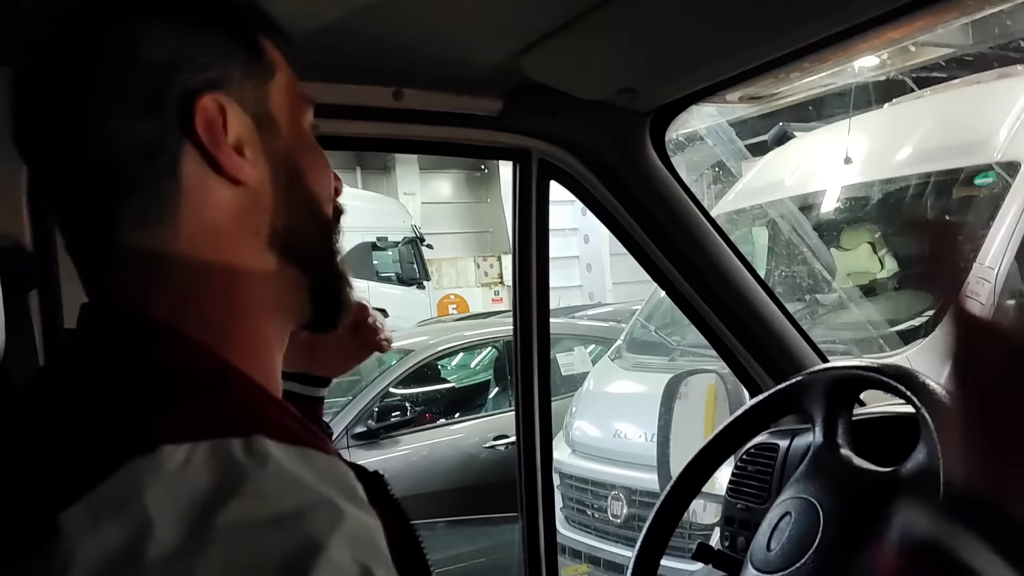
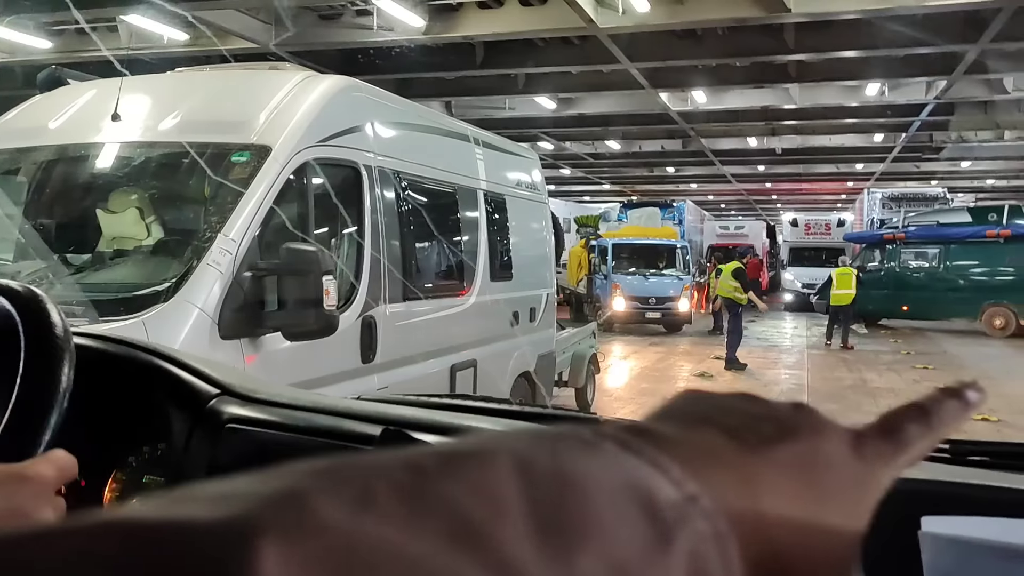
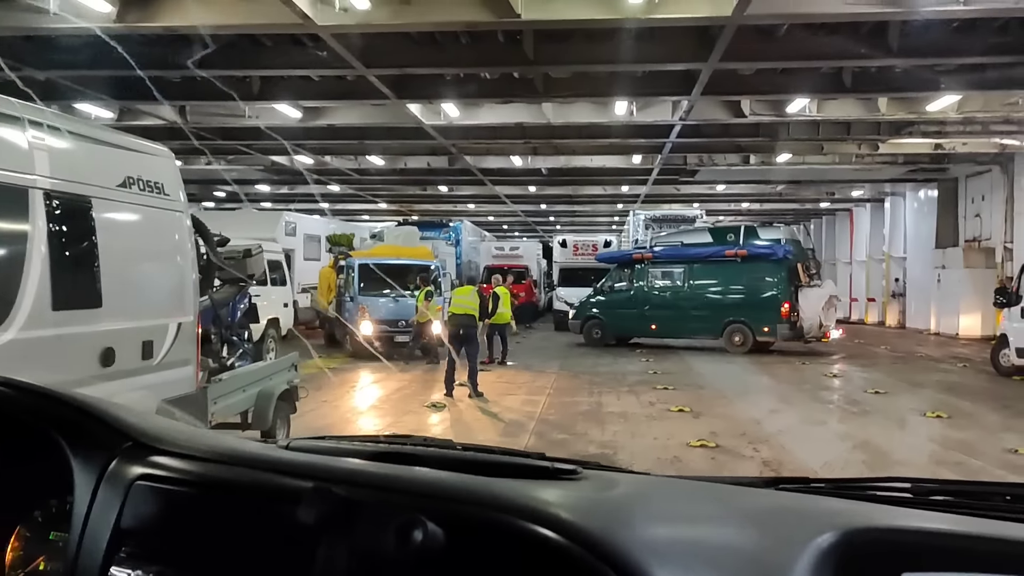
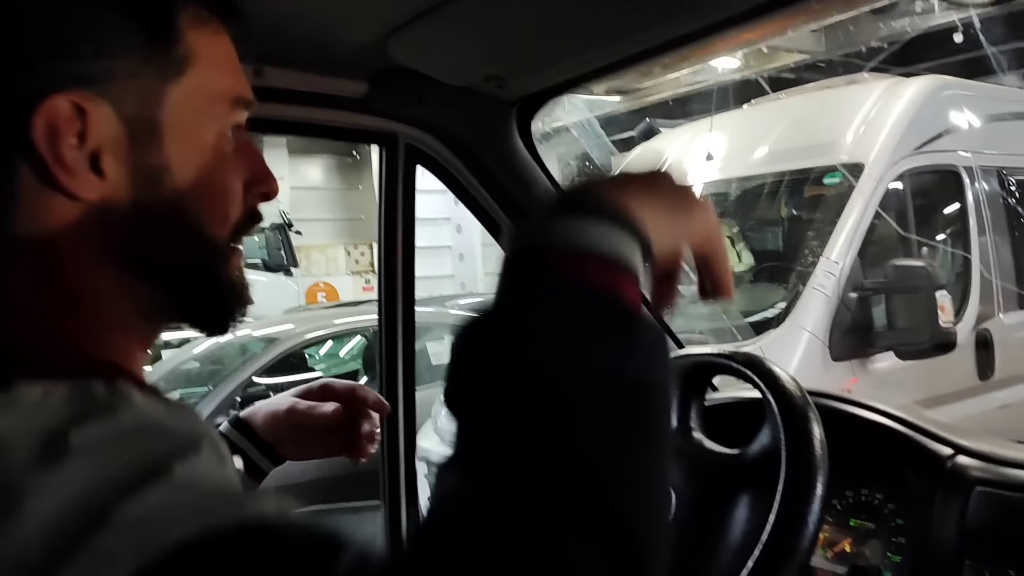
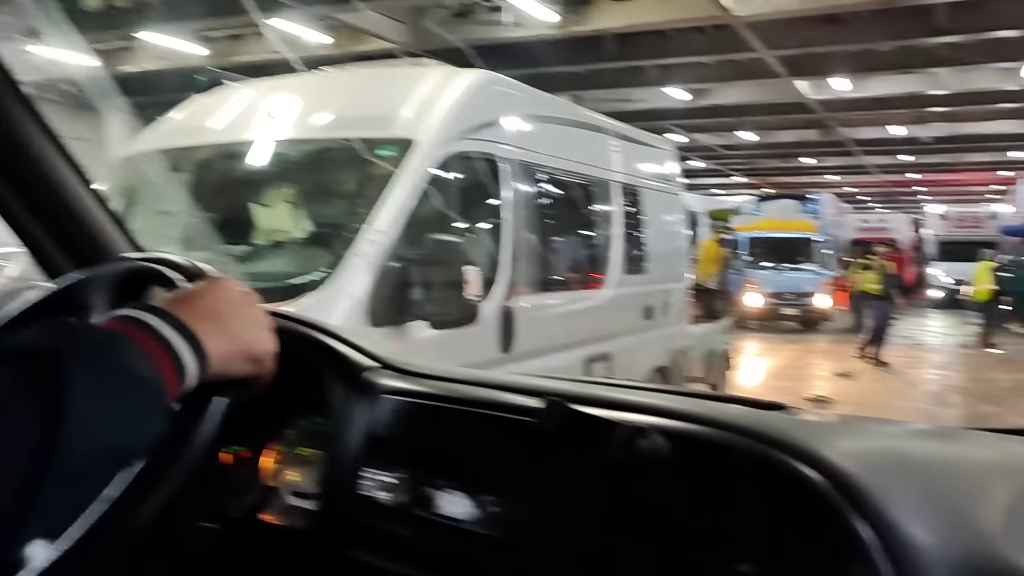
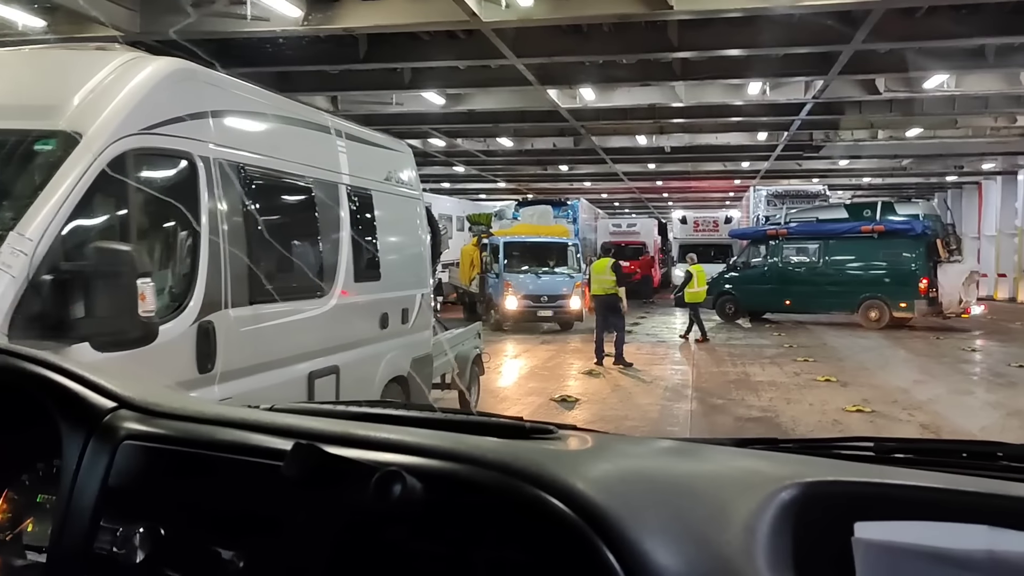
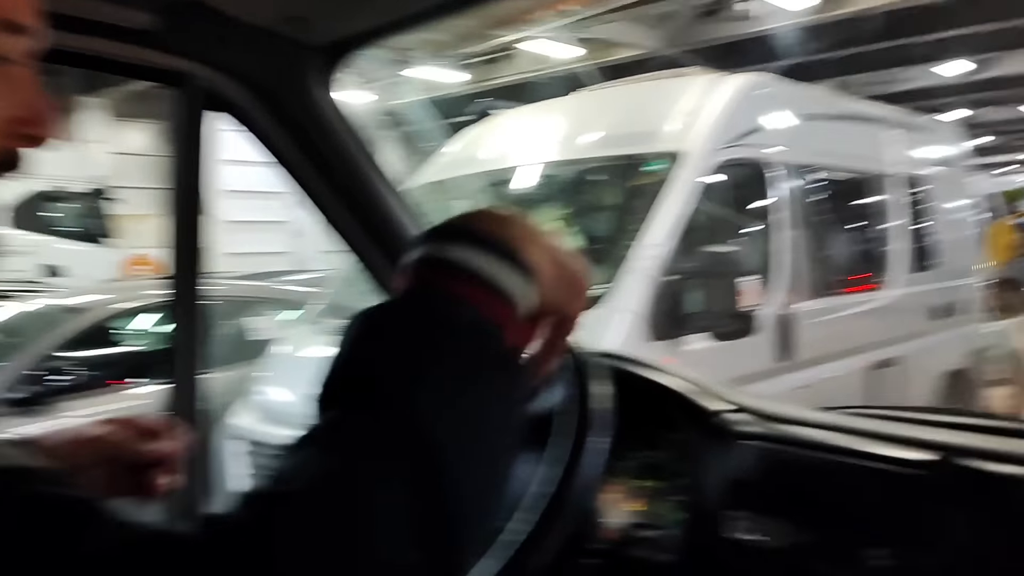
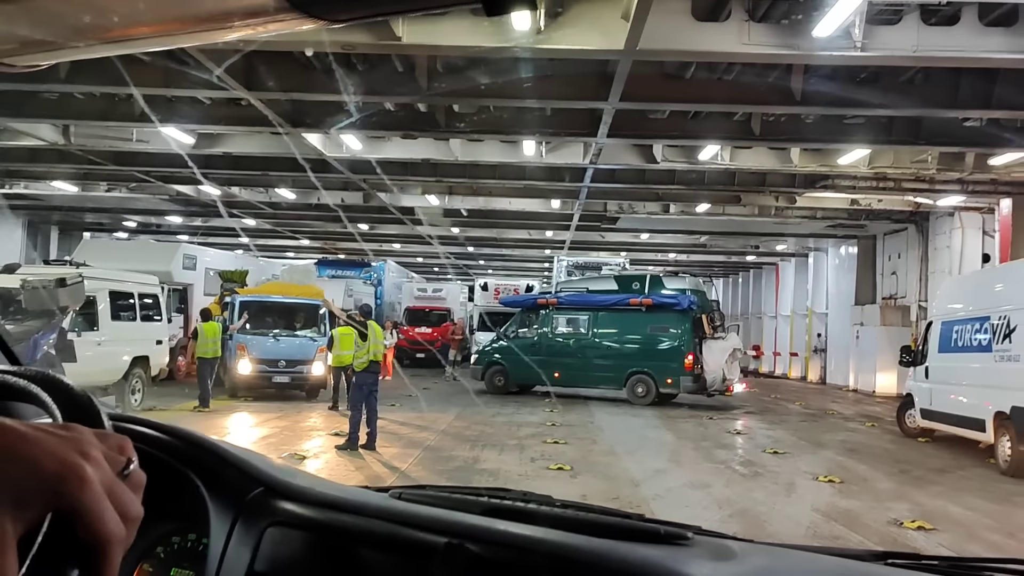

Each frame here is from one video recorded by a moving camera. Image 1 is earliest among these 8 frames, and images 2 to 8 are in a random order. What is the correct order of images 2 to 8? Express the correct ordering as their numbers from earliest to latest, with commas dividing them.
4, 7, 5, 2, 6, 3, 8
